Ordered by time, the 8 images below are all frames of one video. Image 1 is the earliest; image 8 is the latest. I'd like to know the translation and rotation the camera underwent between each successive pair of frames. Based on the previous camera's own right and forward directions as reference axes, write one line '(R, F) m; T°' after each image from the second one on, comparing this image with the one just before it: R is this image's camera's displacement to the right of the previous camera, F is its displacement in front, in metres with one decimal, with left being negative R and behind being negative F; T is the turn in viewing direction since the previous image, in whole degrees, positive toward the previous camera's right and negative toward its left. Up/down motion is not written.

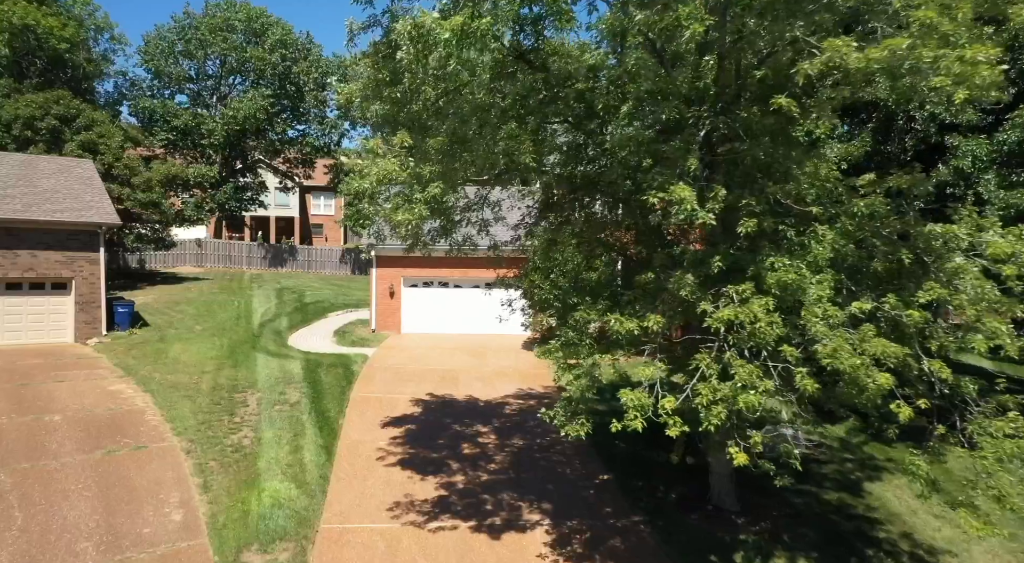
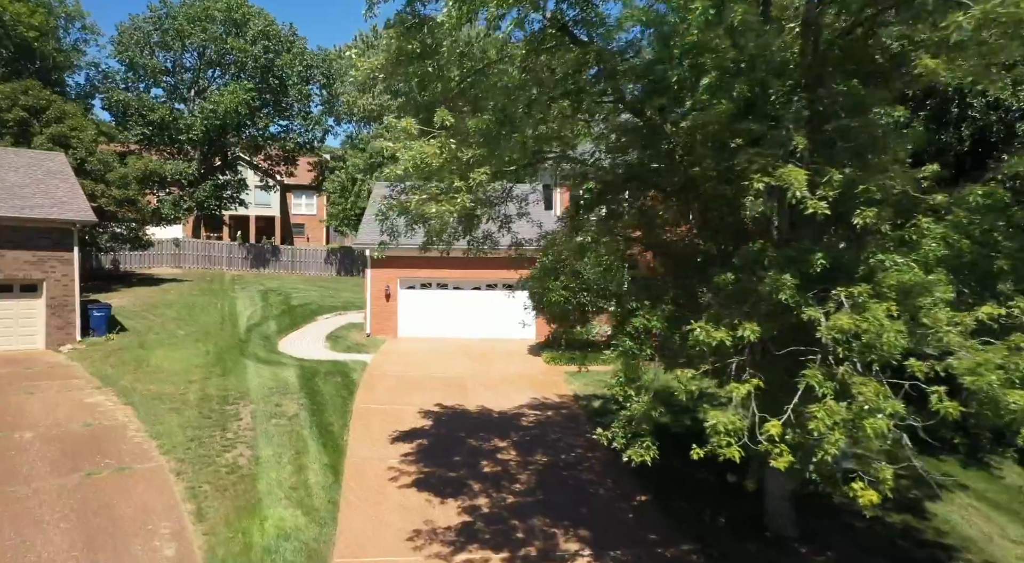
(-0.7, +0.9) m; +2°
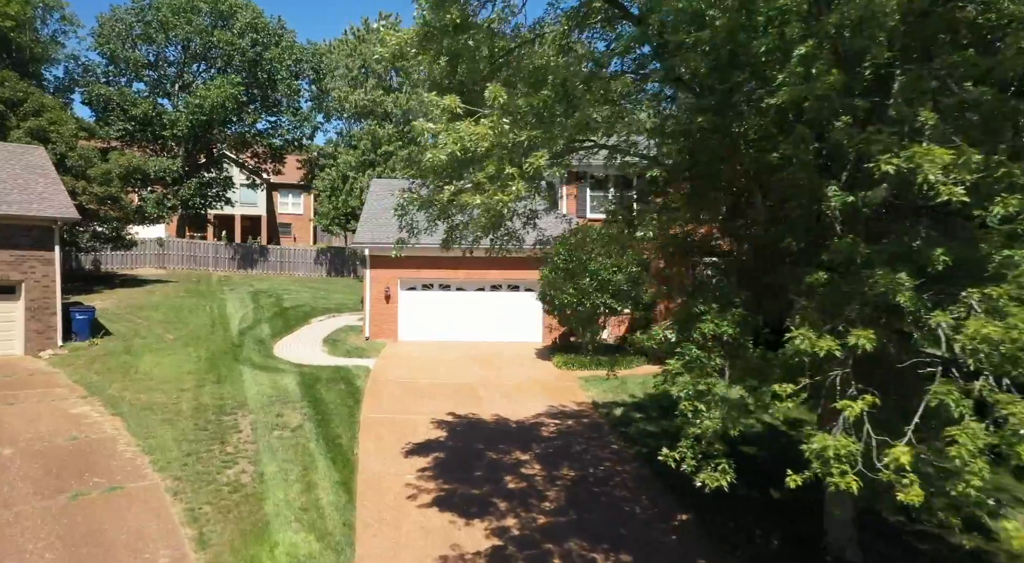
(-0.6, +0.7) m; +1°
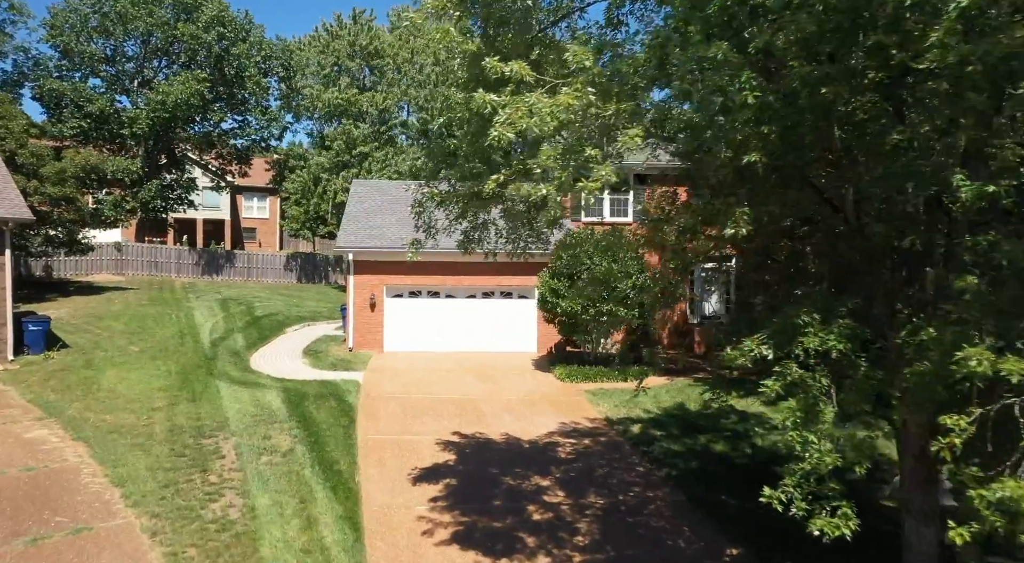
(-0.7, +0.9) m; +3°
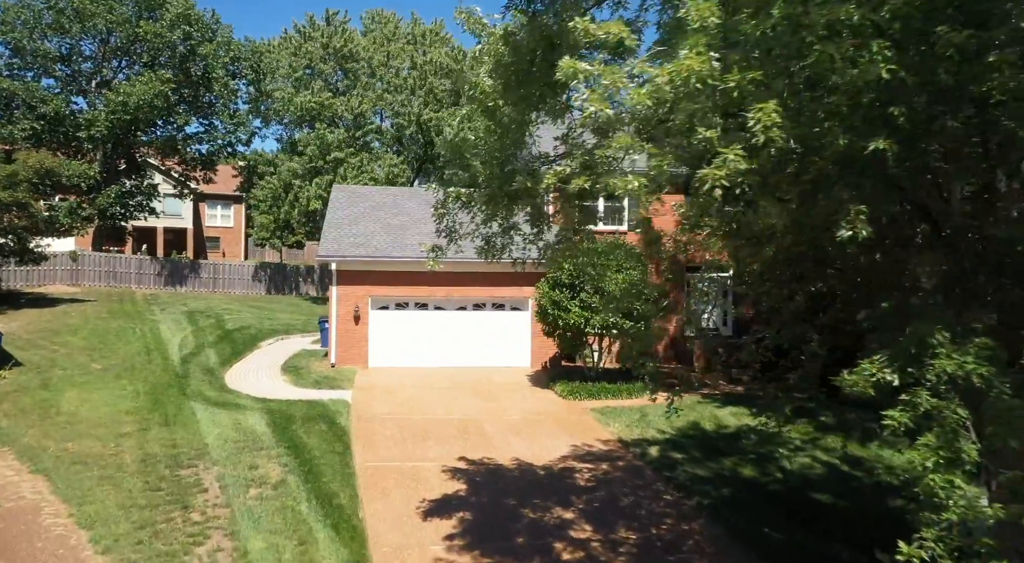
(-0.7, +0.7) m; +3°
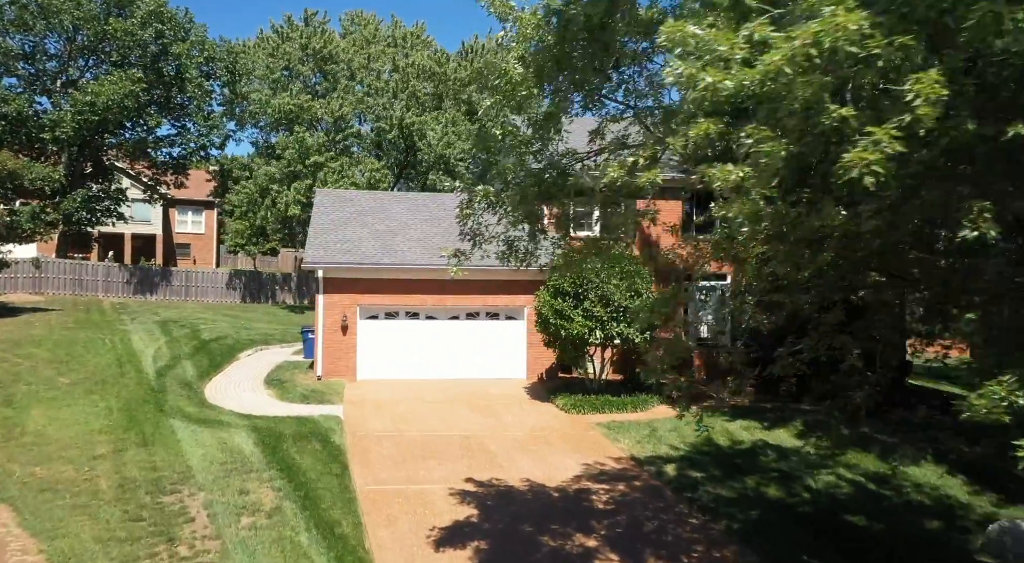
(-0.5, +0.5) m; +2°
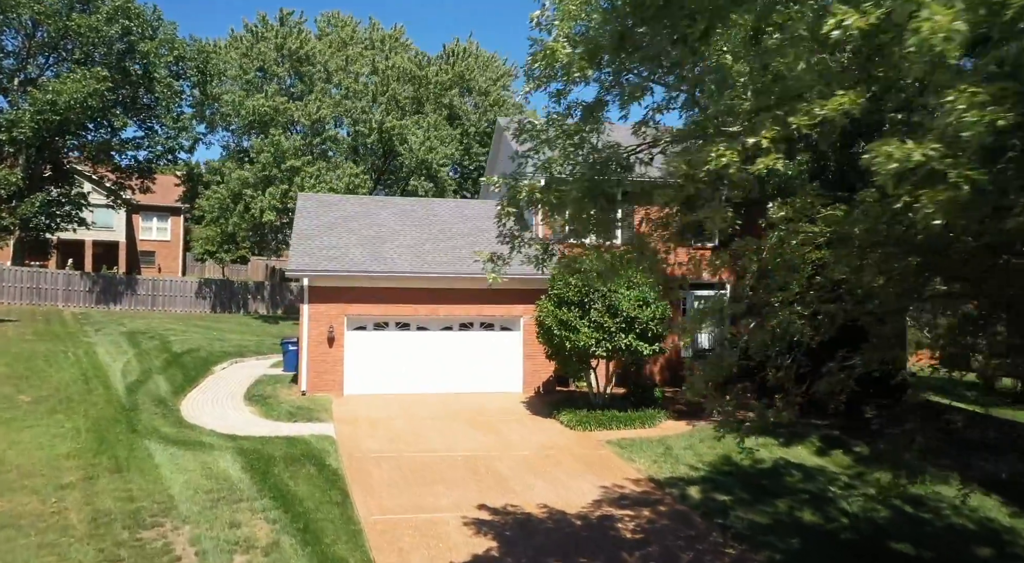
(-0.6, +0.6) m; +3°
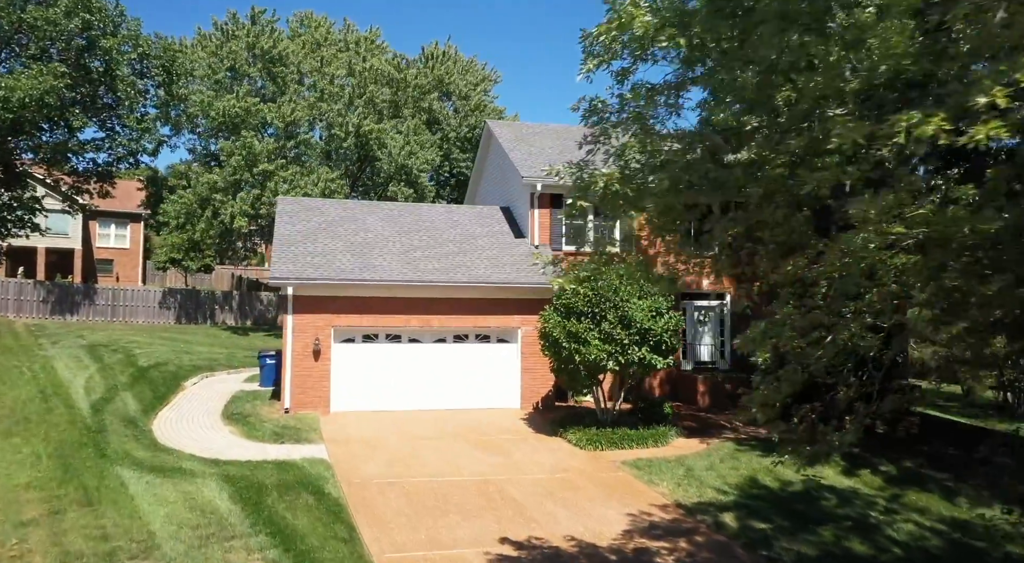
(-0.7, +0.7) m; +3°
